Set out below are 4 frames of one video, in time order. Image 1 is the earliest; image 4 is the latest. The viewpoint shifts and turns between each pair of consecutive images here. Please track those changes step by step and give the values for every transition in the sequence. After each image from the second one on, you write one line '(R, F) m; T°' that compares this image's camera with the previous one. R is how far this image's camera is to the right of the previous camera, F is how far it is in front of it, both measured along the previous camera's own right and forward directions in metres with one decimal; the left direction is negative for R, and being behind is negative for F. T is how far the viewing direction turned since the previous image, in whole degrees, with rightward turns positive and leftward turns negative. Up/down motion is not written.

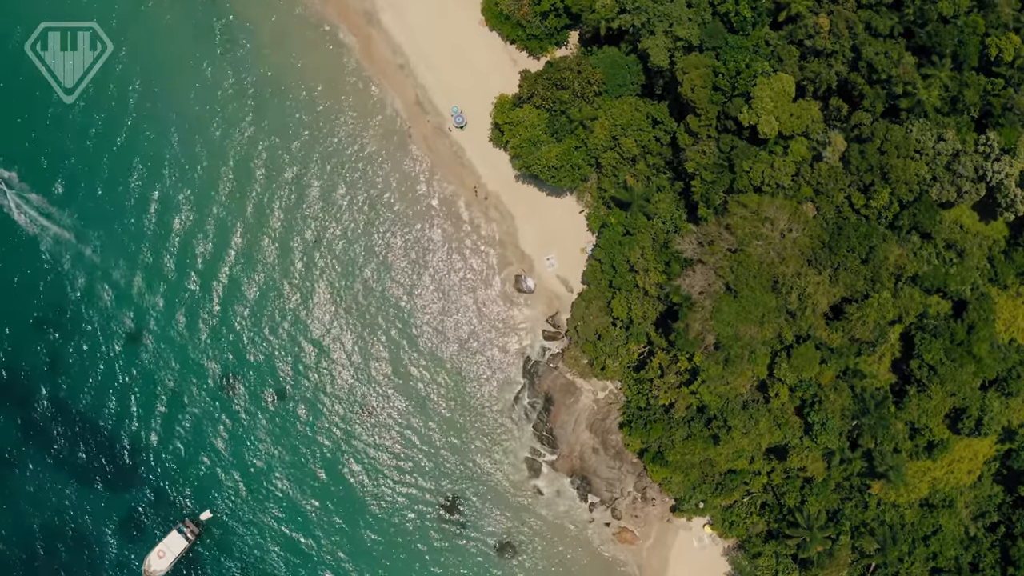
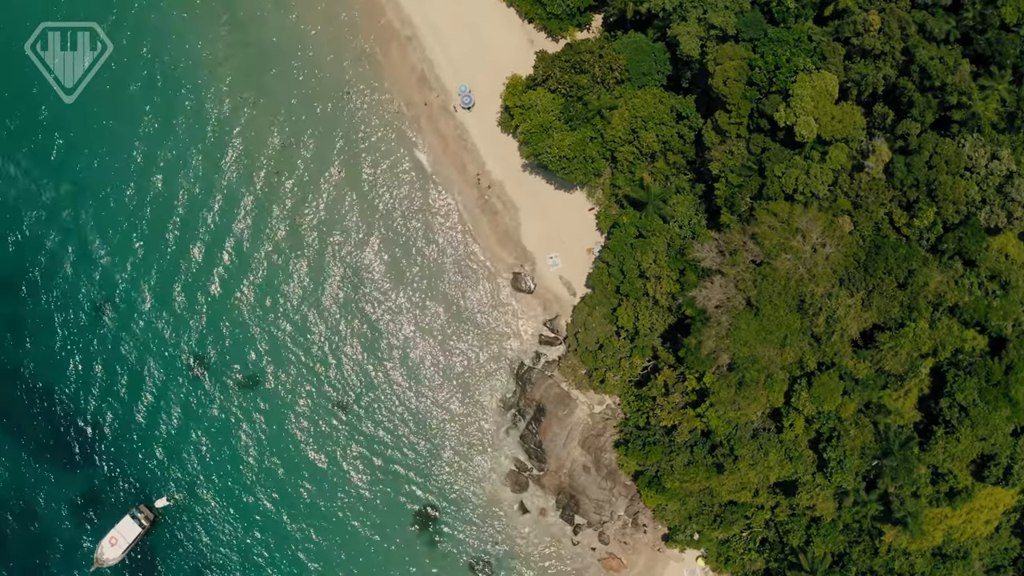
(+0.2, +3.1) m; 0°
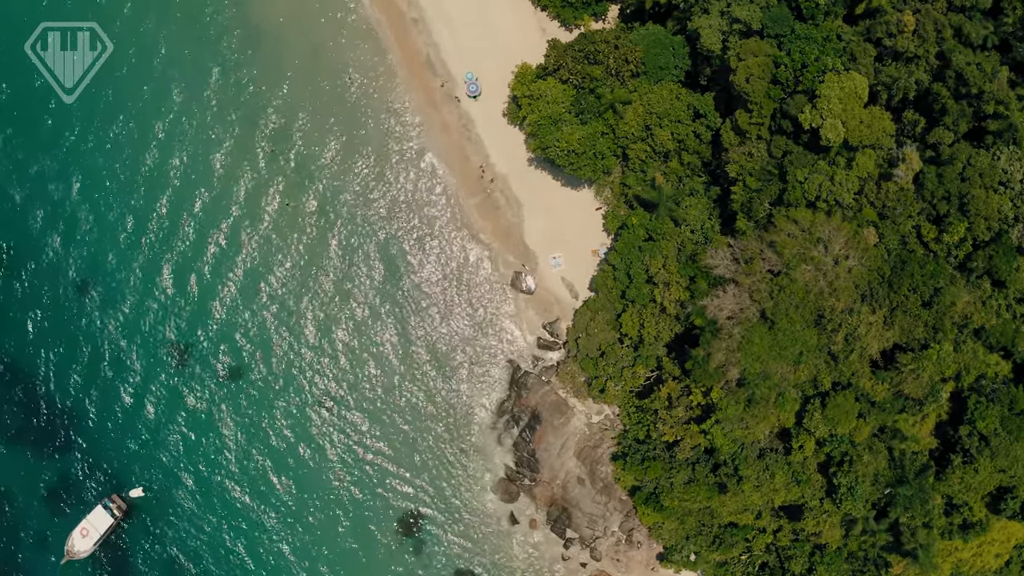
(+0.1, +1.8) m; 0°
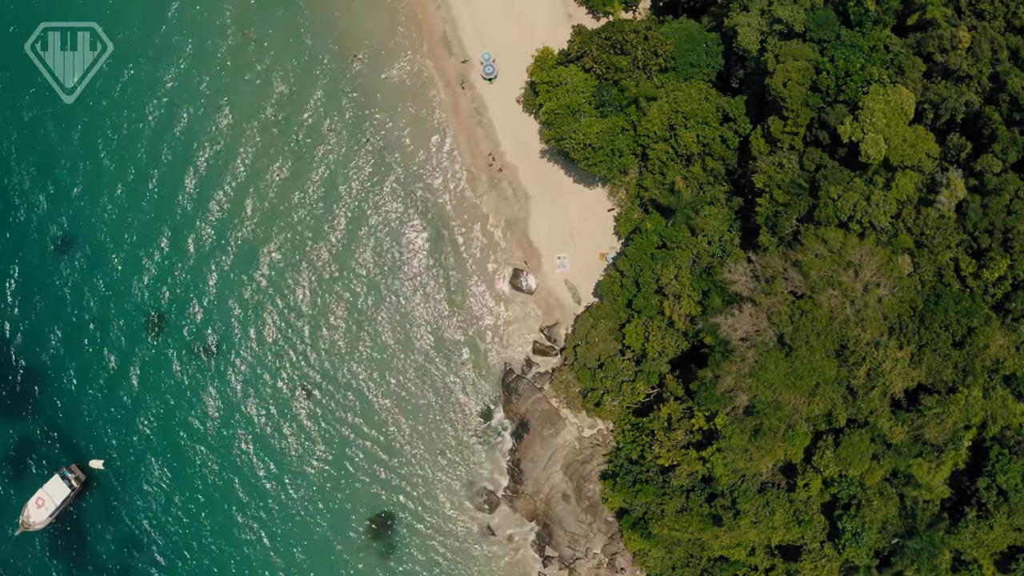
(+0.1, +2.1) m; 0°
